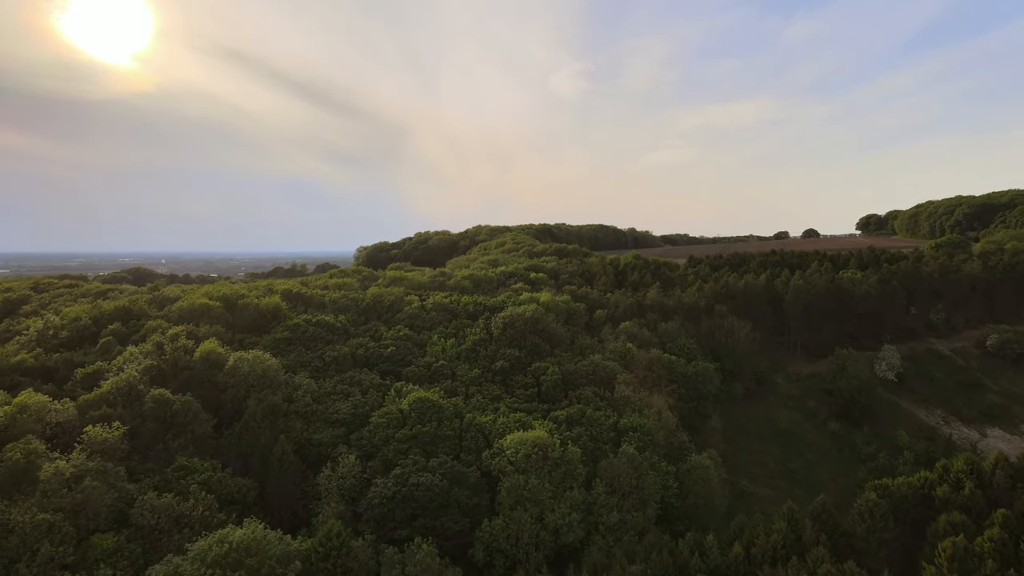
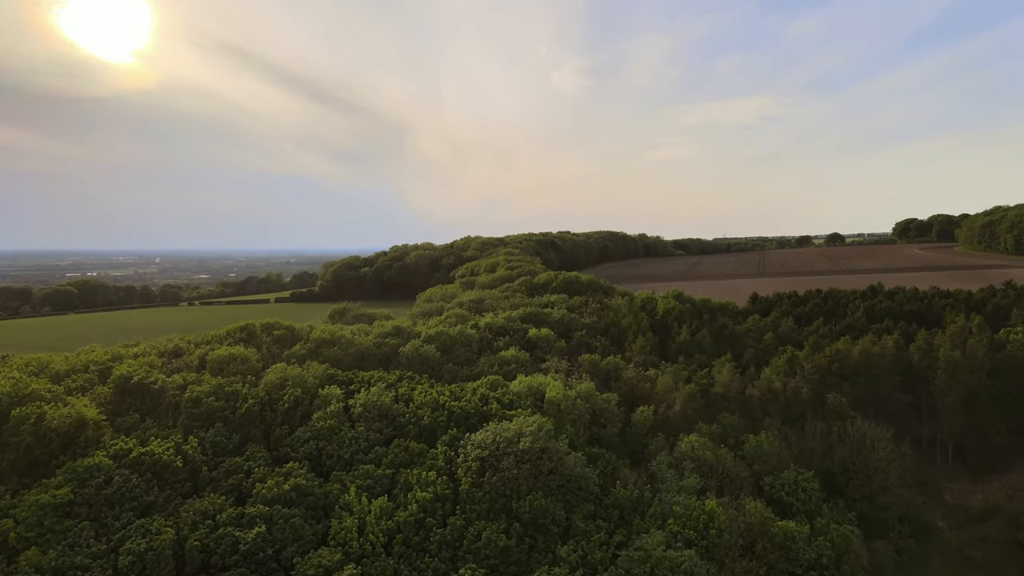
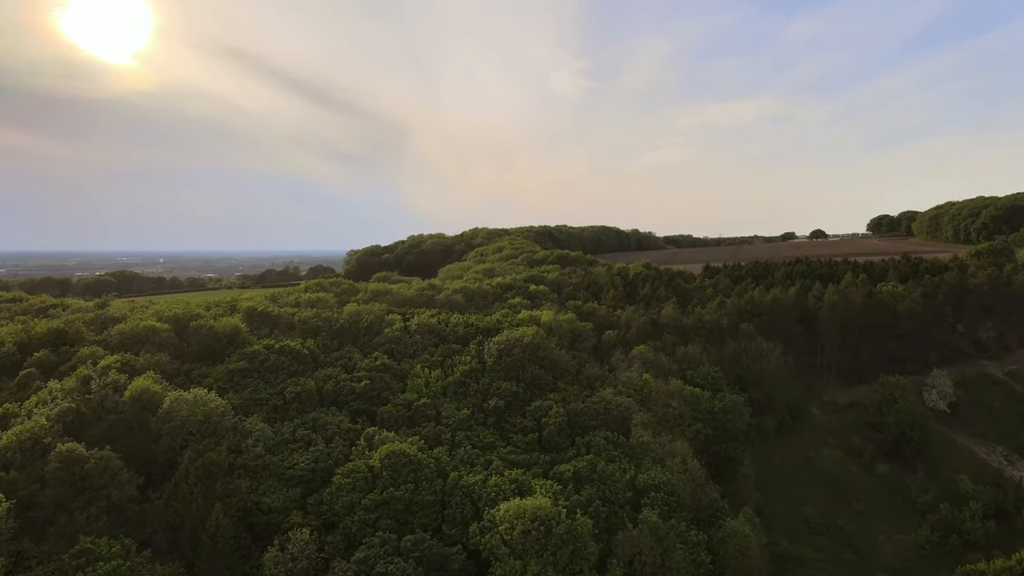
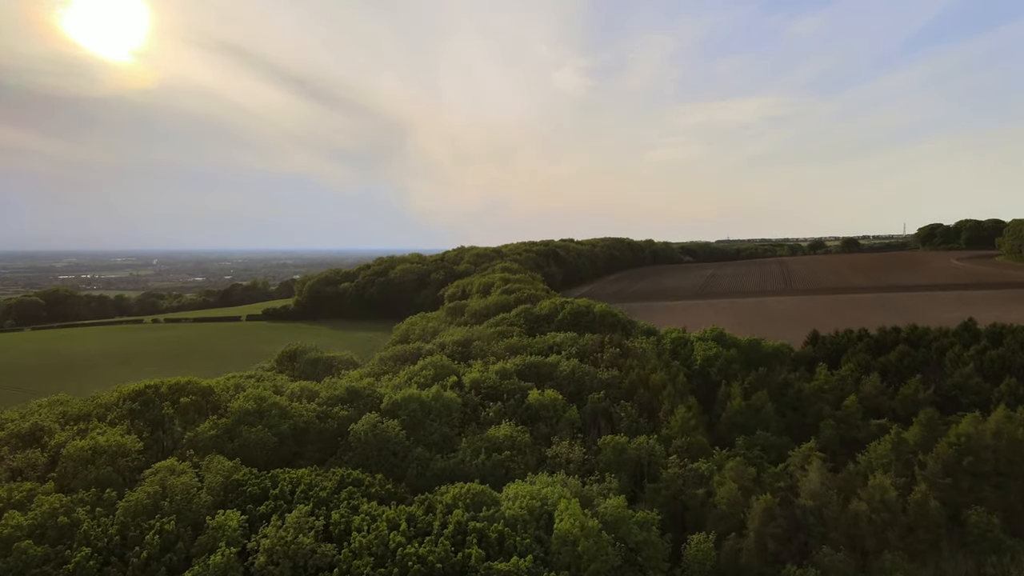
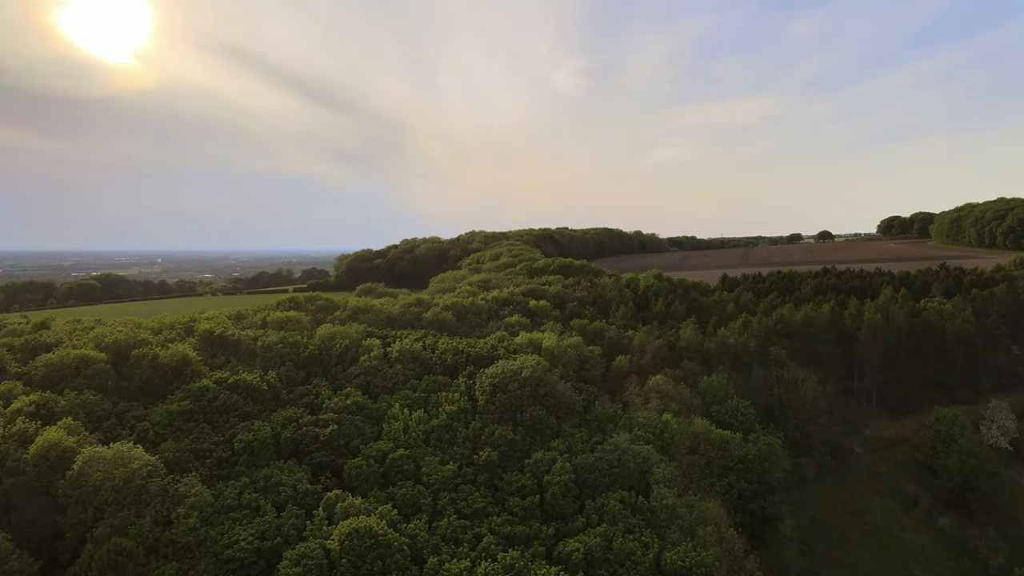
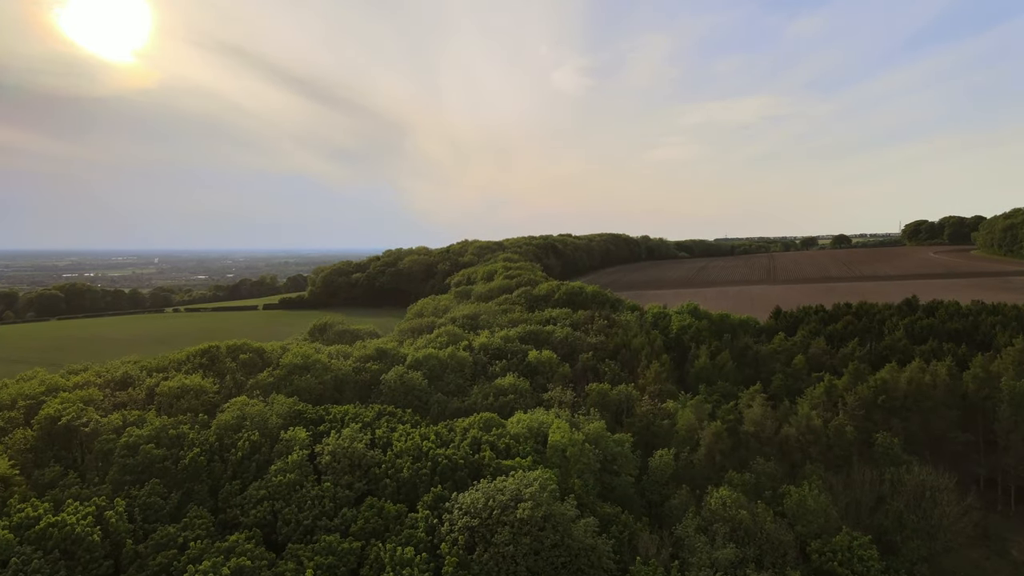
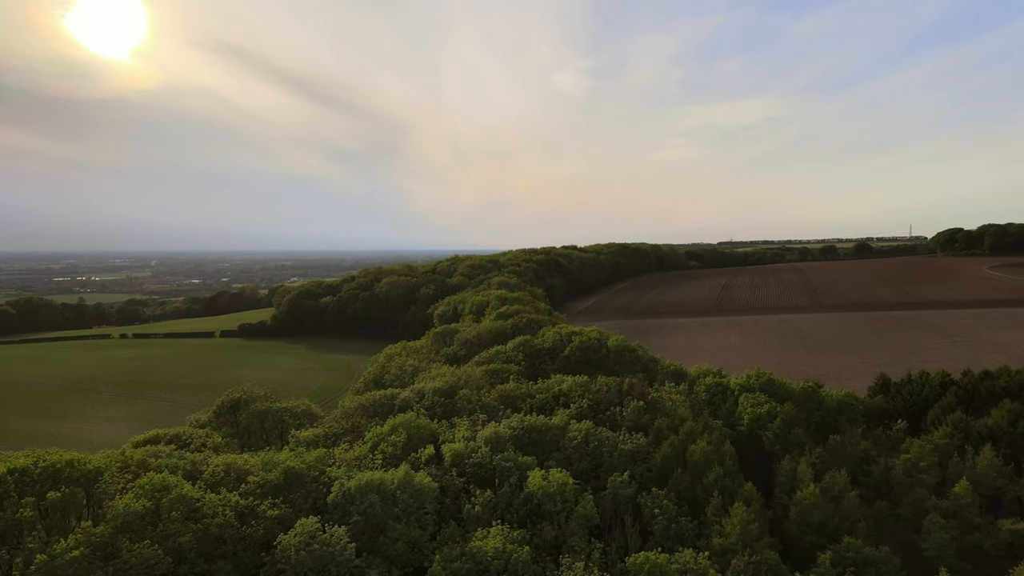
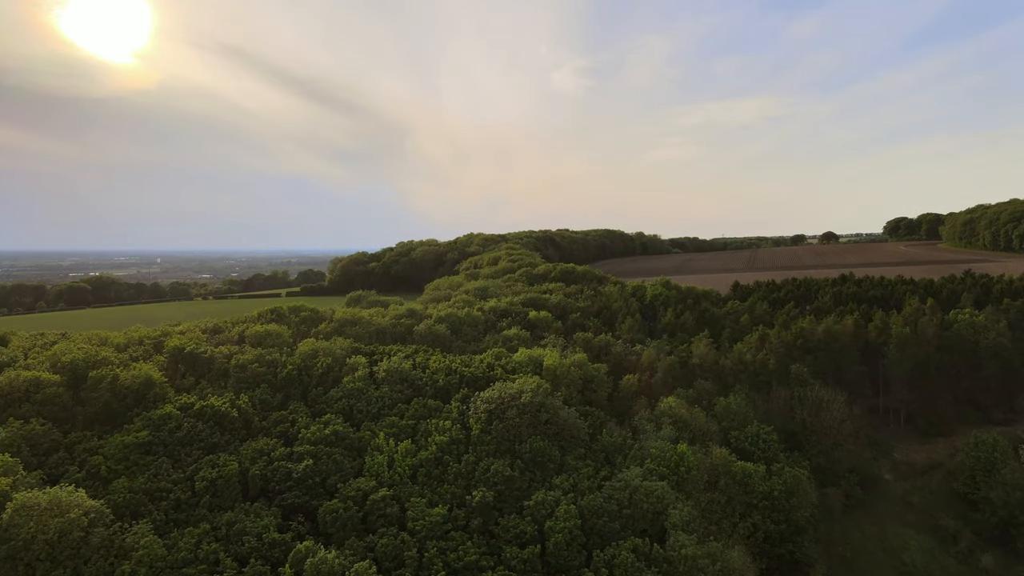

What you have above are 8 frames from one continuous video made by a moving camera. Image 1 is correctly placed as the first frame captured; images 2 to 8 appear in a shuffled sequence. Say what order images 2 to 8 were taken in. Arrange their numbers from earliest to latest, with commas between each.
3, 5, 8, 2, 6, 4, 7
